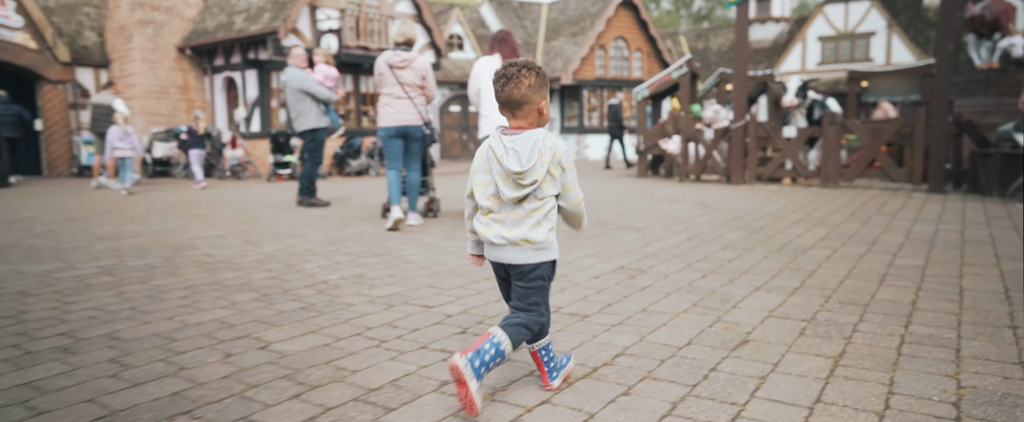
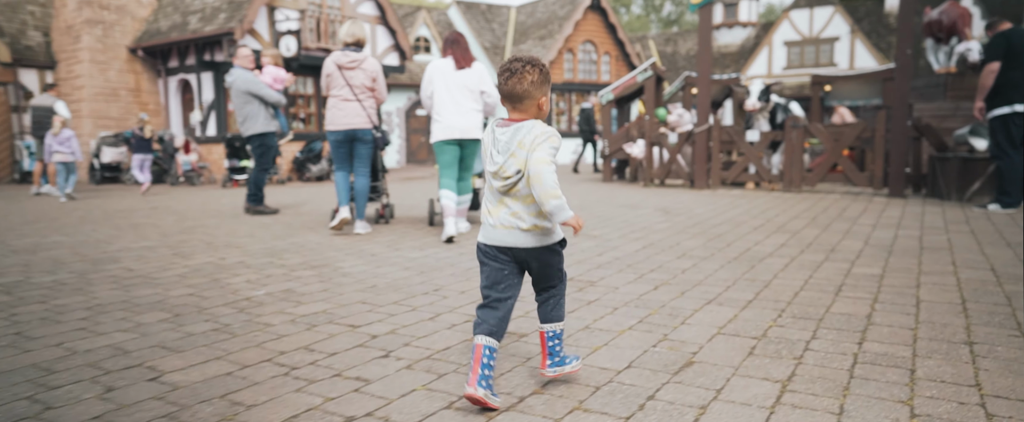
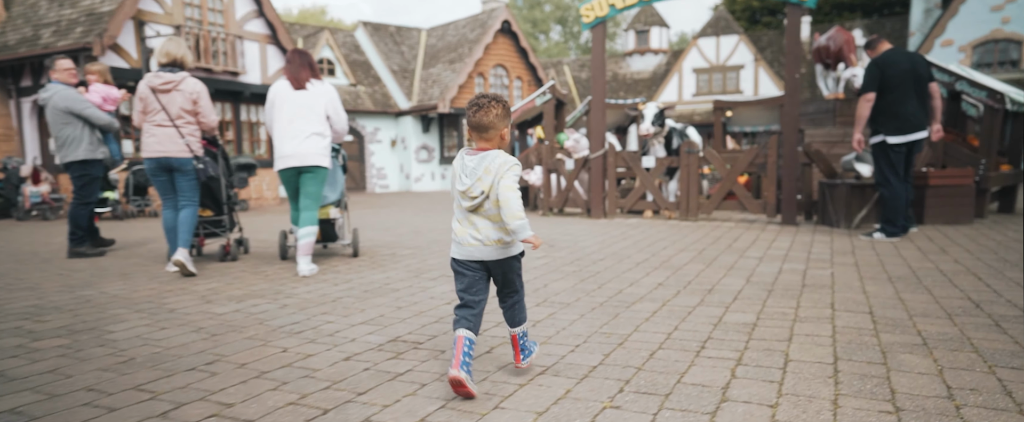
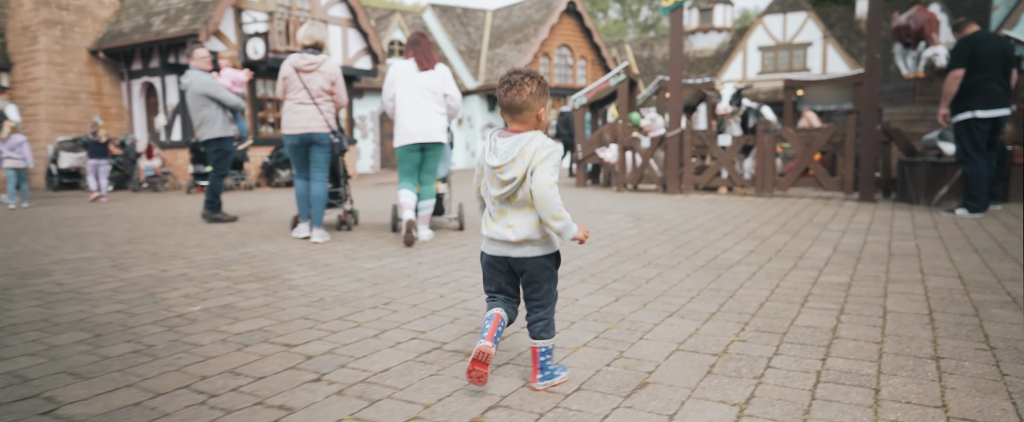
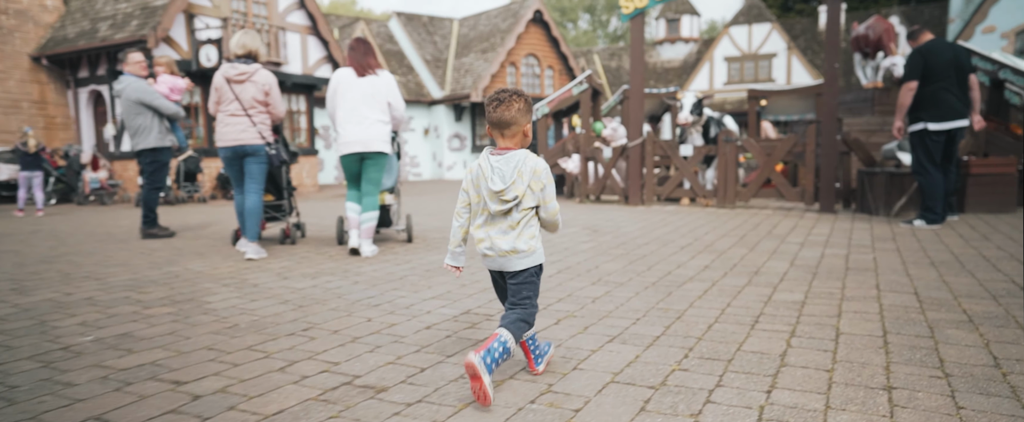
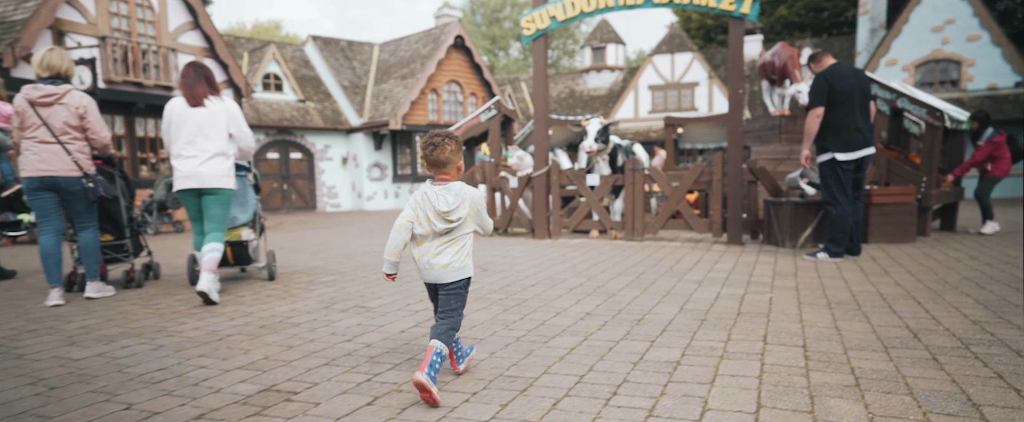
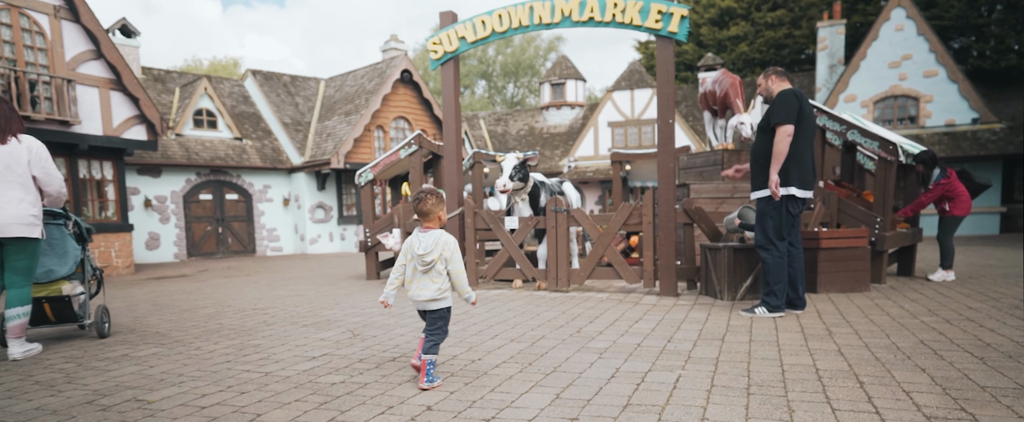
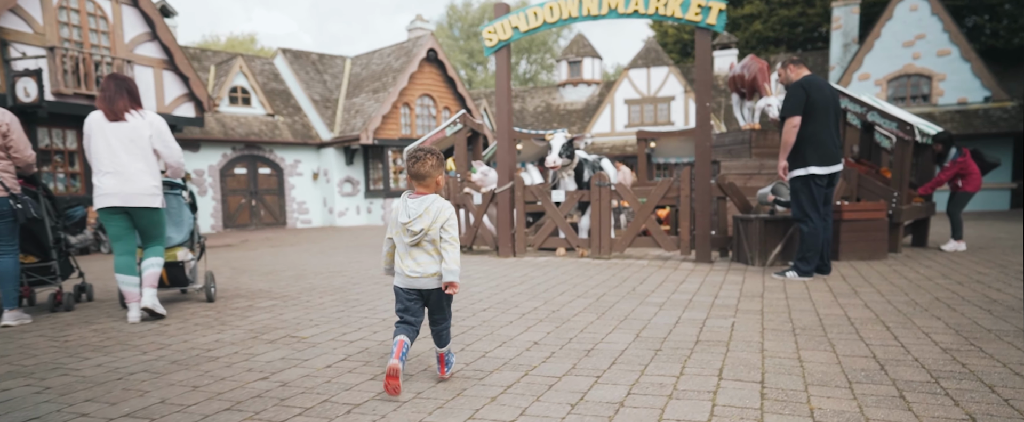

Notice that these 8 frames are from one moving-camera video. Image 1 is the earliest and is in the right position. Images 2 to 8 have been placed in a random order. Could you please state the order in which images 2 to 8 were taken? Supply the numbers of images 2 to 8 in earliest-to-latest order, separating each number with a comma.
2, 4, 5, 3, 6, 8, 7
